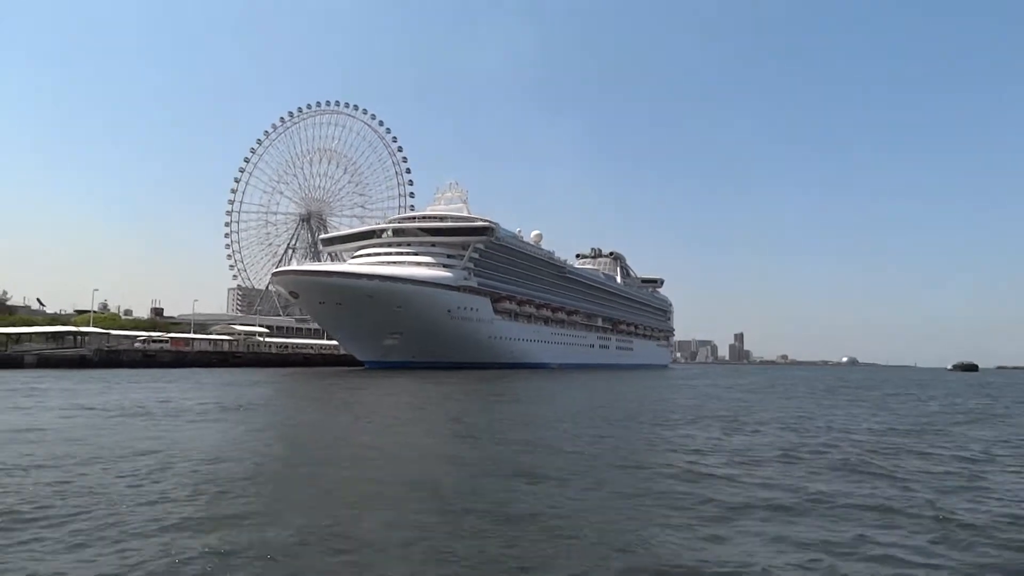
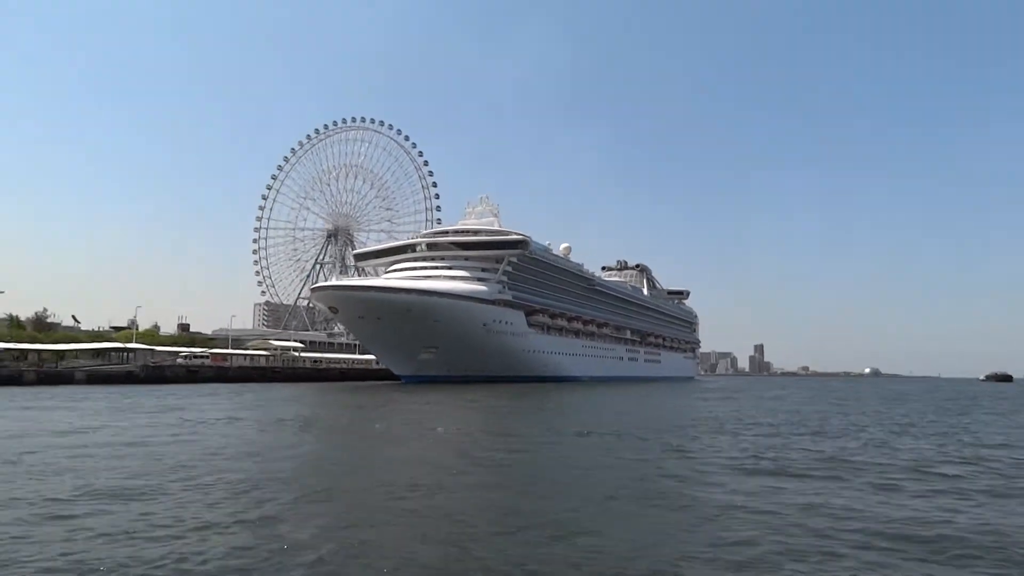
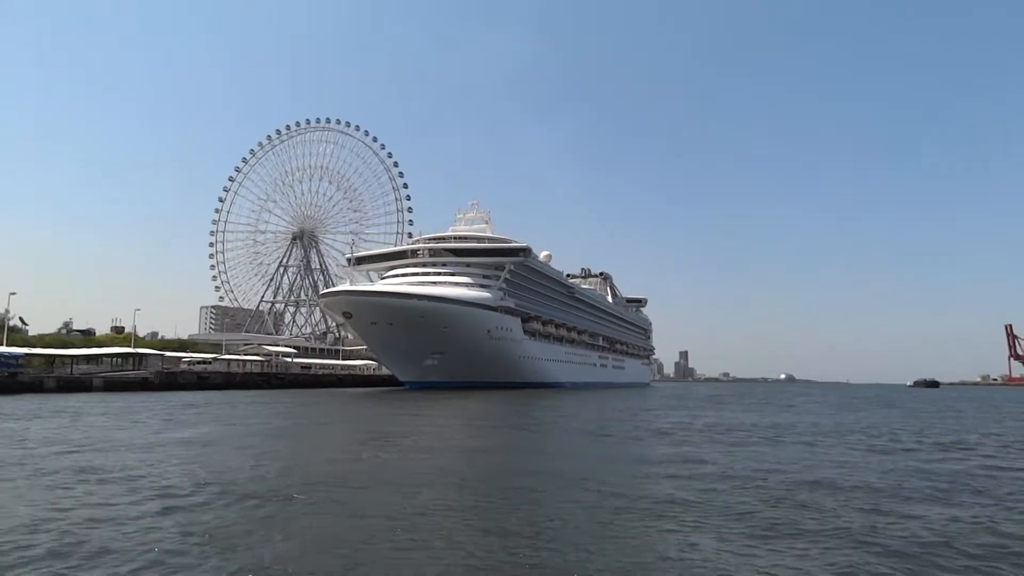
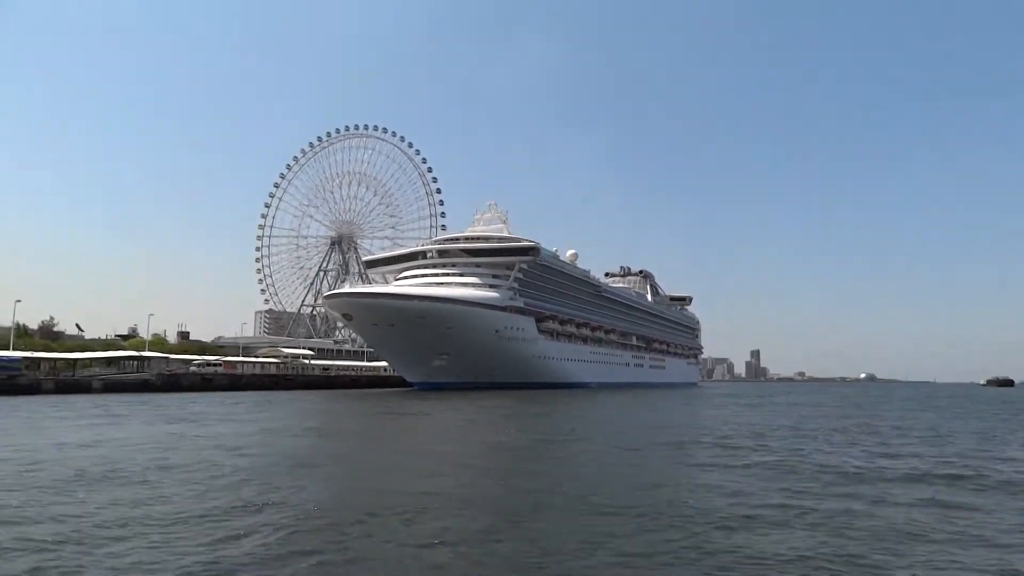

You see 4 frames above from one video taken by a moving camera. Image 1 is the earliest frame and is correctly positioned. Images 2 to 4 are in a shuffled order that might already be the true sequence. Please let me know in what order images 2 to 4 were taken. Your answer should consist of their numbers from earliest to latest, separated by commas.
2, 4, 3
